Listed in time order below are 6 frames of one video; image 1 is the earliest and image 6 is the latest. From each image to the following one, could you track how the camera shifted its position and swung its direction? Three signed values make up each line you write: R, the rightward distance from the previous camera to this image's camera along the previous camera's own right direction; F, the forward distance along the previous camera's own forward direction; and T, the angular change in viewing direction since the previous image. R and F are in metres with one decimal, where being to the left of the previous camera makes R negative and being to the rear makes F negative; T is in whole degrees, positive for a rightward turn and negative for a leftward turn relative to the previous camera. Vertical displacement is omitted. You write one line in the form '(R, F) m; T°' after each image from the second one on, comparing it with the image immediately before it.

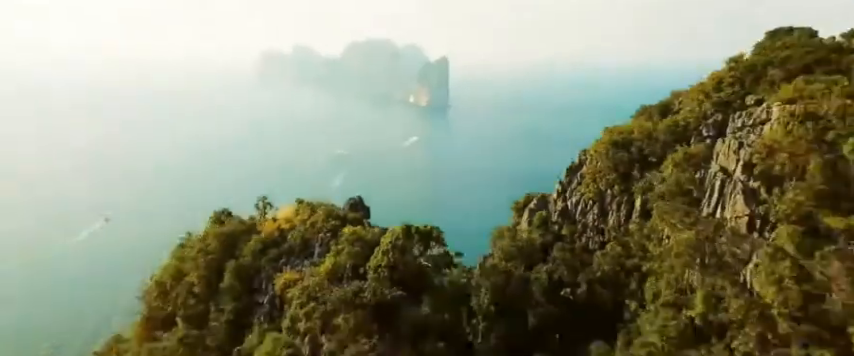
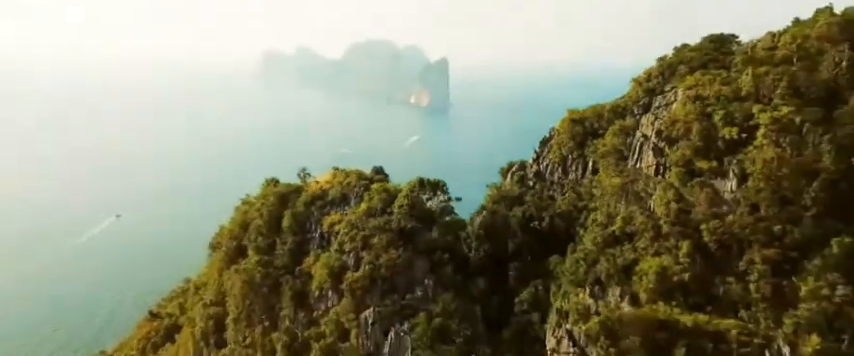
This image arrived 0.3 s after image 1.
(-0.1, -2.1) m; 0°
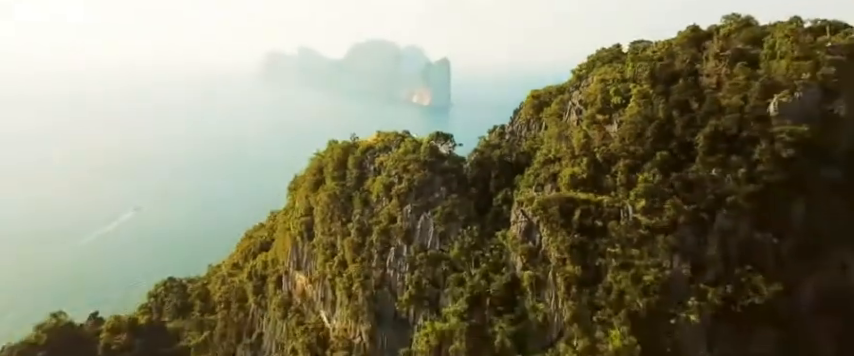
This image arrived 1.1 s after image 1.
(-0.3, -4.6) m; 0°
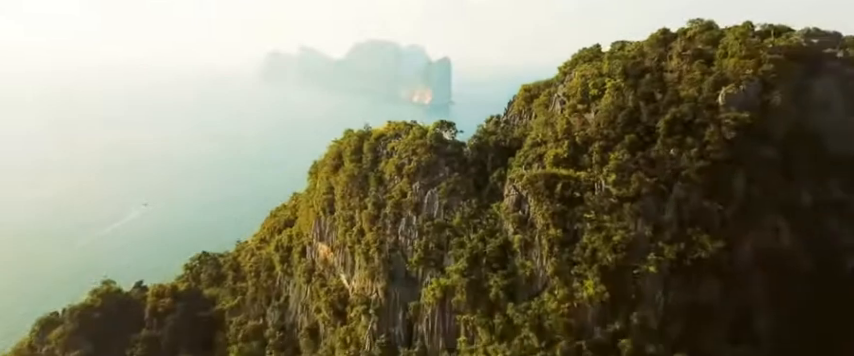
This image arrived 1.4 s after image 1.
(-0.1, -1.9) m; 0°
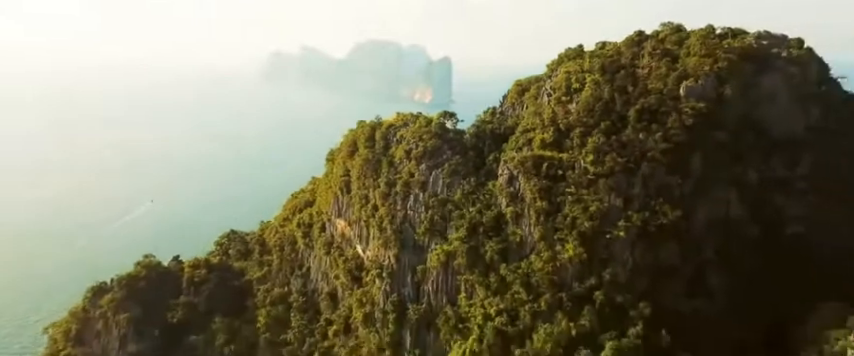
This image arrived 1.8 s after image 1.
(-0.2, -2.0) m; 0°
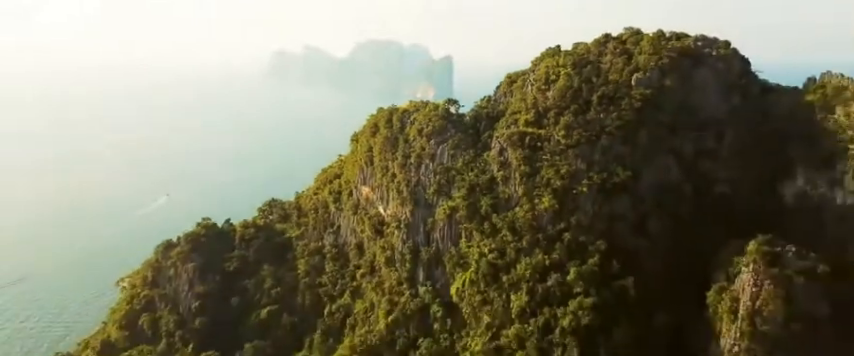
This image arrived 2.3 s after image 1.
(-0.3, -3.9) m; 0°
